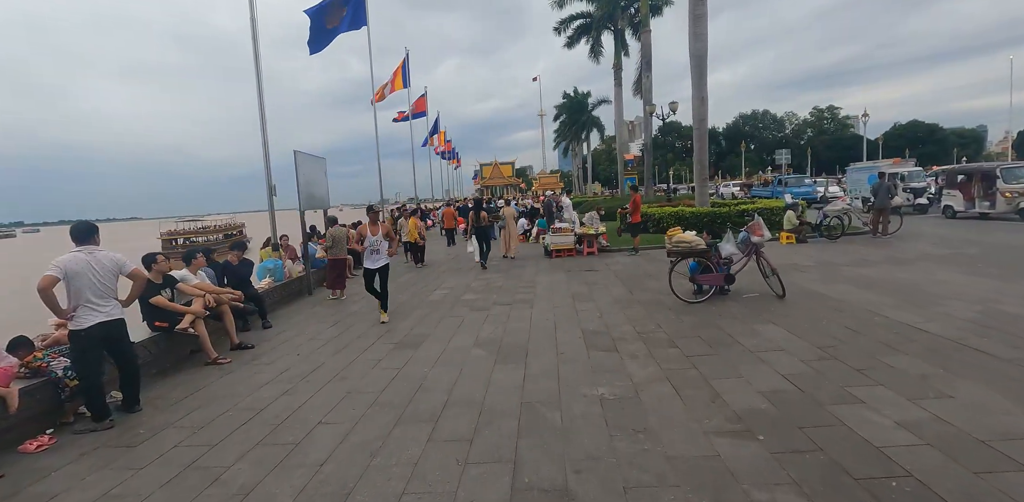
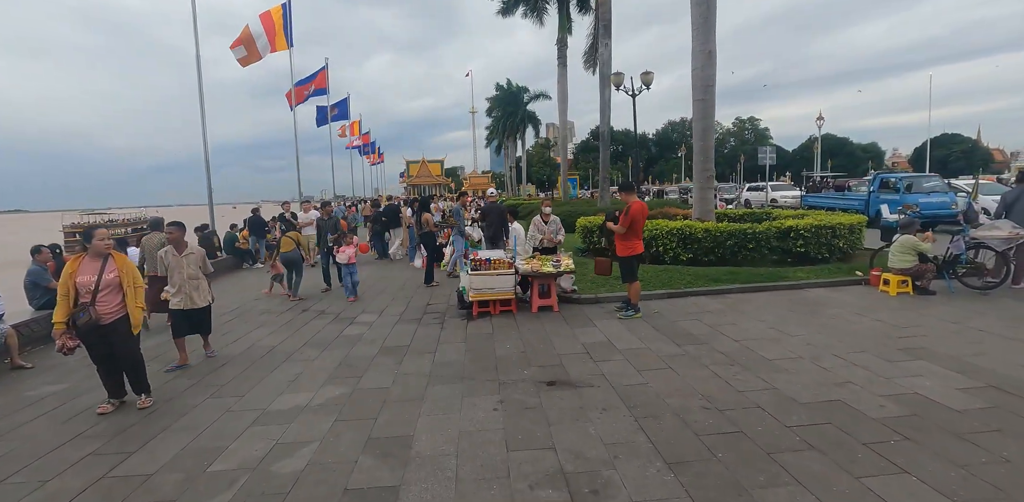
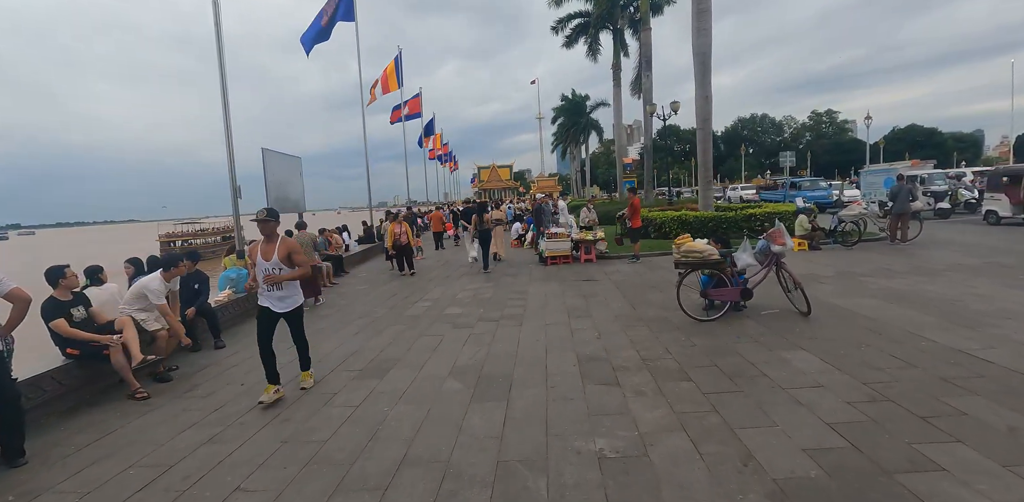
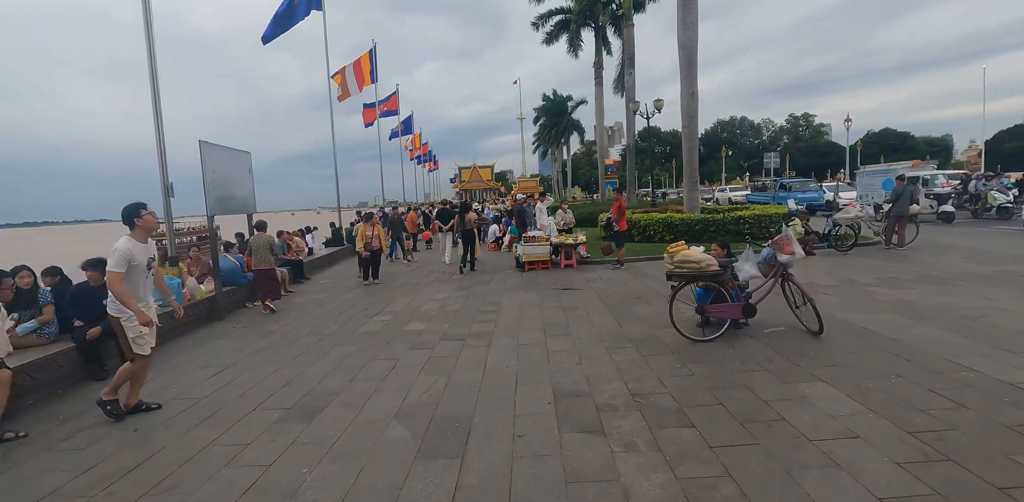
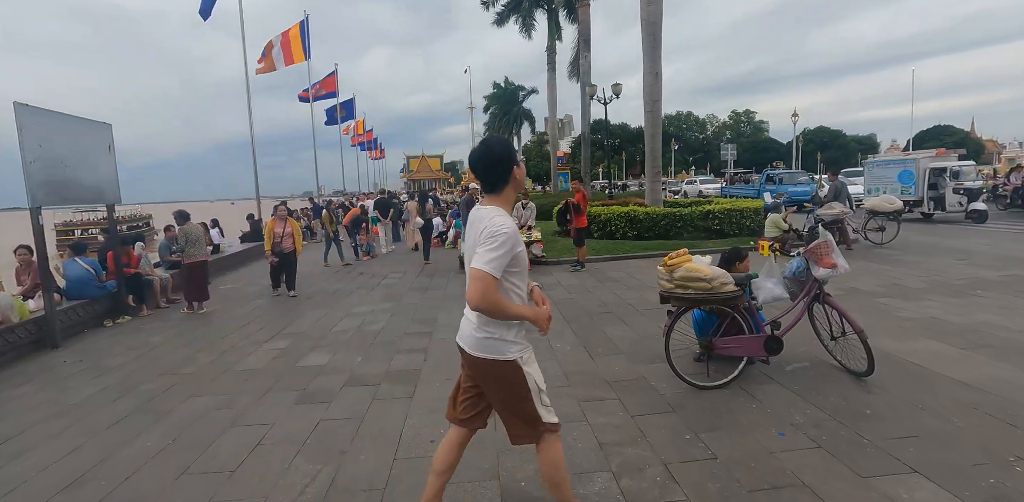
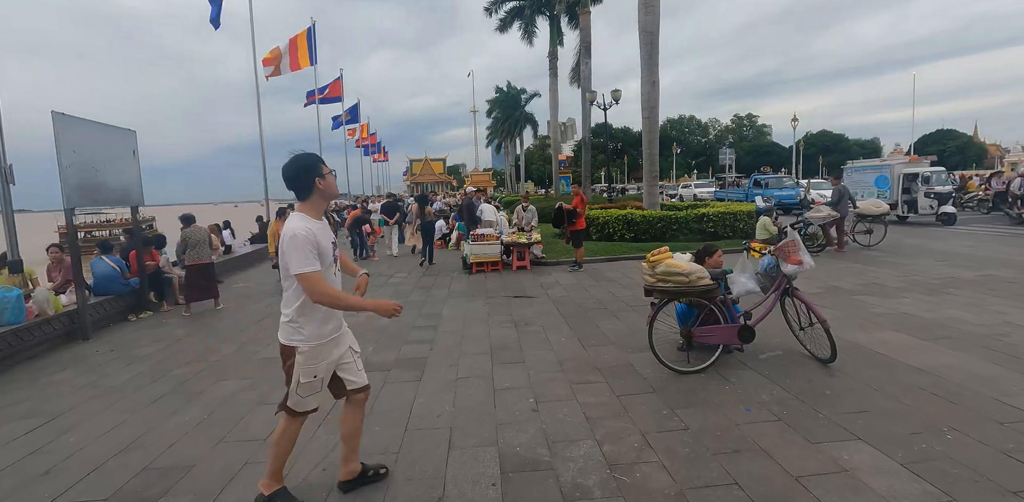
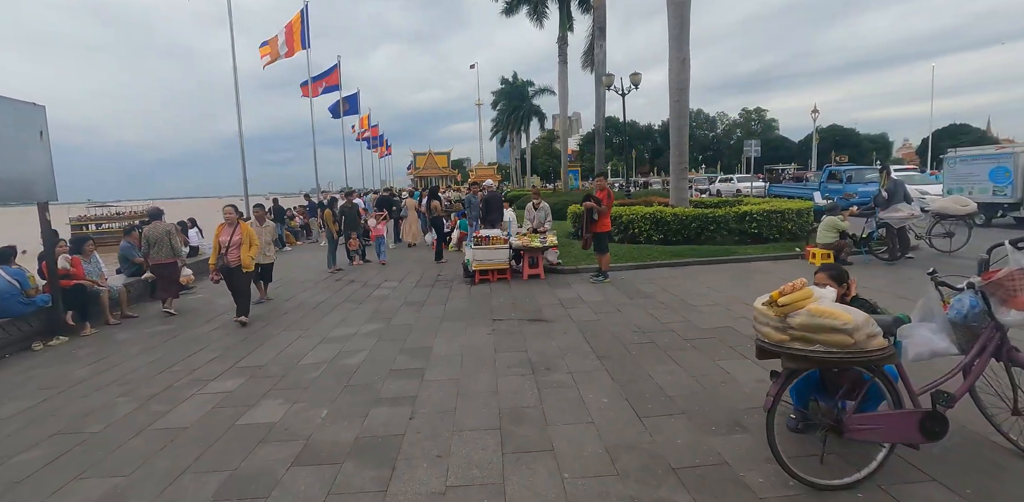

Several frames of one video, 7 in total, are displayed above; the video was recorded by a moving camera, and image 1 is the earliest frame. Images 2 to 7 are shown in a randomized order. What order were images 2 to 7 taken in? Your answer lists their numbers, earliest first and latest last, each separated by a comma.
3, 4, 6, 5, 7, 2
